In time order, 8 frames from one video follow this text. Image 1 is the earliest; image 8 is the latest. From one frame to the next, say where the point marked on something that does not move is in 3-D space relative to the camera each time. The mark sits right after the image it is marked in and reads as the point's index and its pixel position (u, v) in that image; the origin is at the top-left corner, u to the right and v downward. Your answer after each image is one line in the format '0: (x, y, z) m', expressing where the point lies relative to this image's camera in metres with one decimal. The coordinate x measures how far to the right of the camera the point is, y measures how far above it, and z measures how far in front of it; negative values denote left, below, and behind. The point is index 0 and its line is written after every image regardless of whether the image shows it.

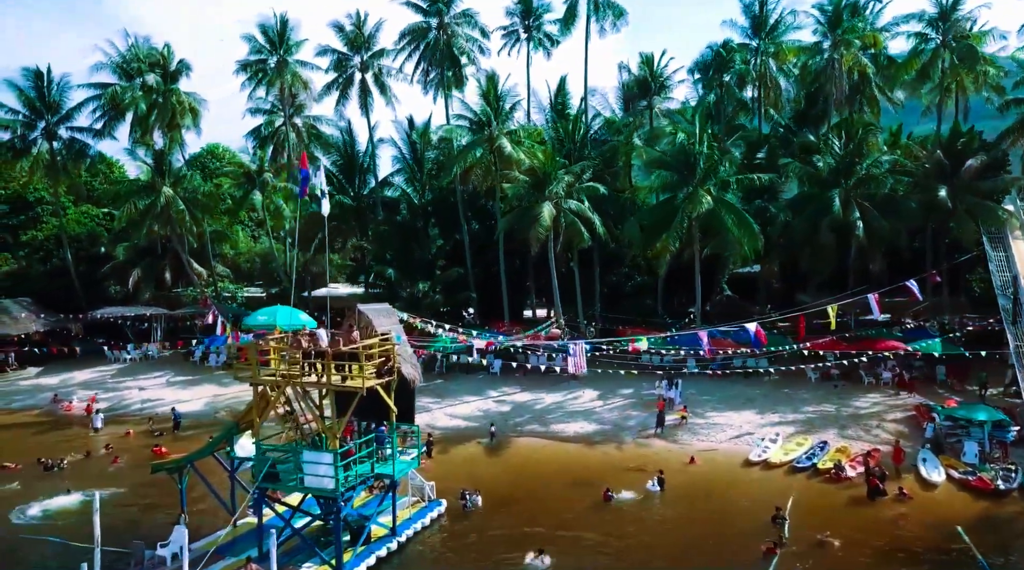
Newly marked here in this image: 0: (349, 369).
0: (-3.6, -2.0, +19.4) m
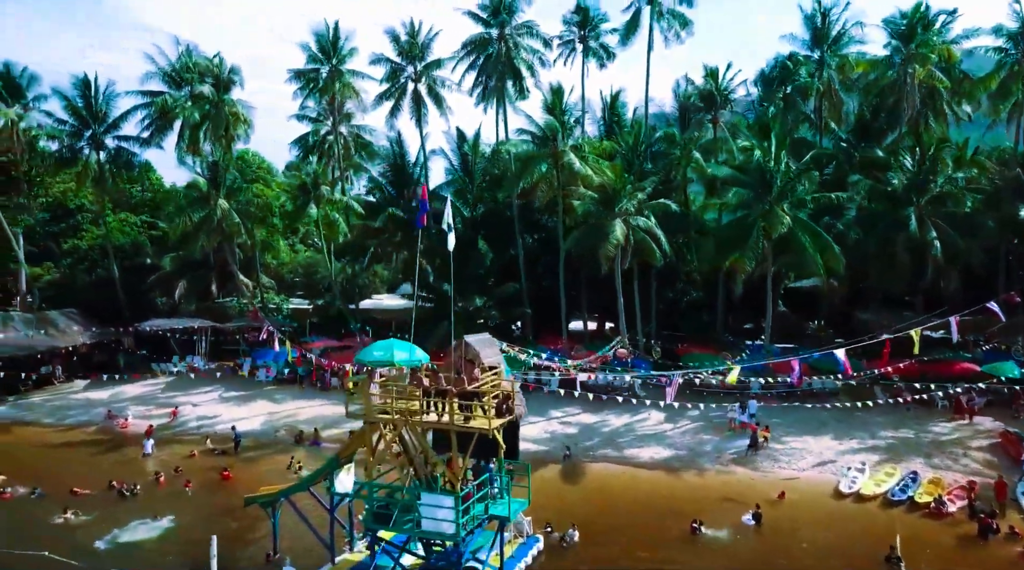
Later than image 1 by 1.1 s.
0: (-0.8, -2.8, +18.6) m
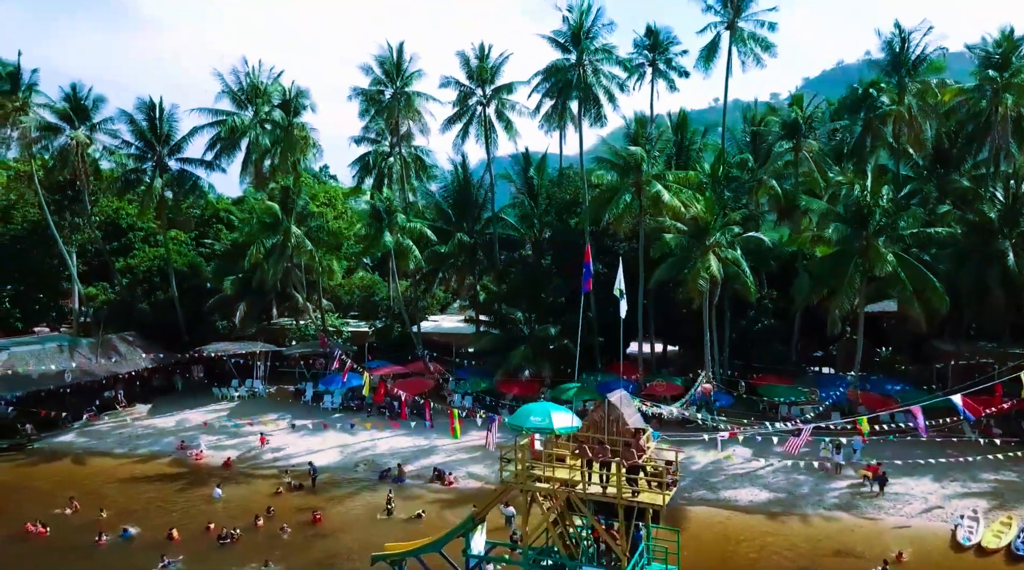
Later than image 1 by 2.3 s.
0: (+2.7, -4.2, +17.8) m
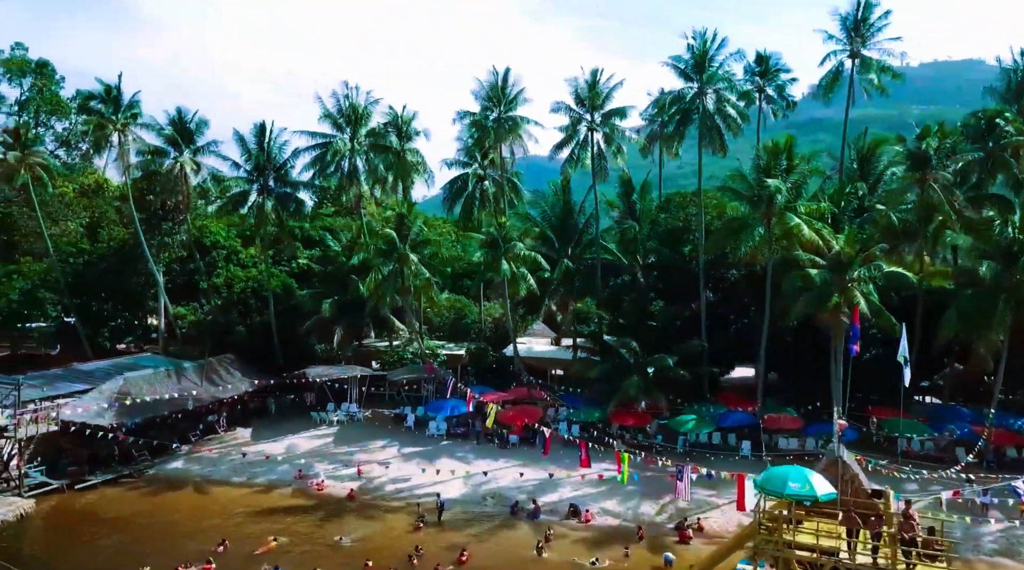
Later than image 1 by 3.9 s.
0: (+8.1, -5.5, +17.3) m
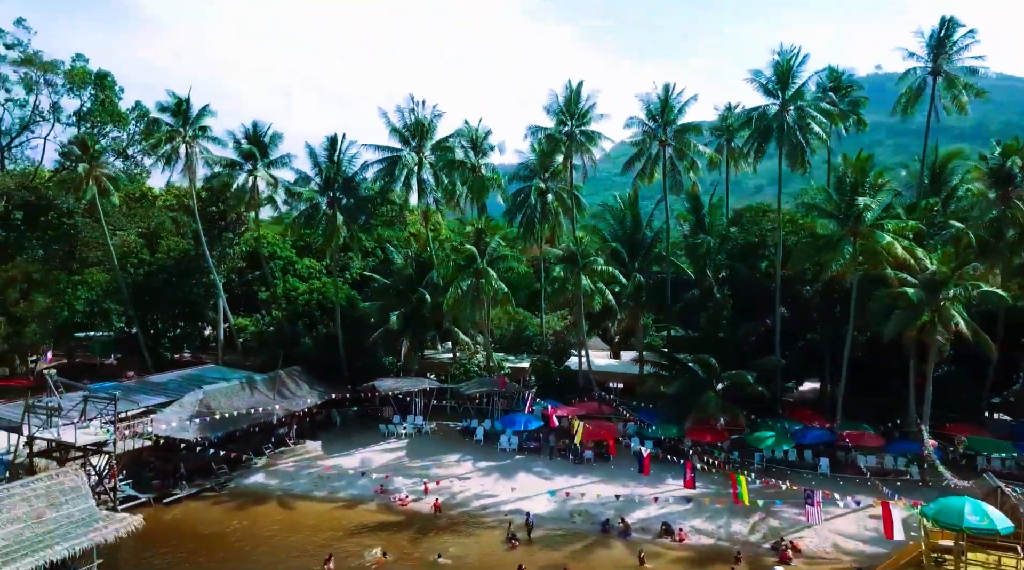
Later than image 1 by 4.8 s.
0: (+11.8, -6.2, +17.2) m
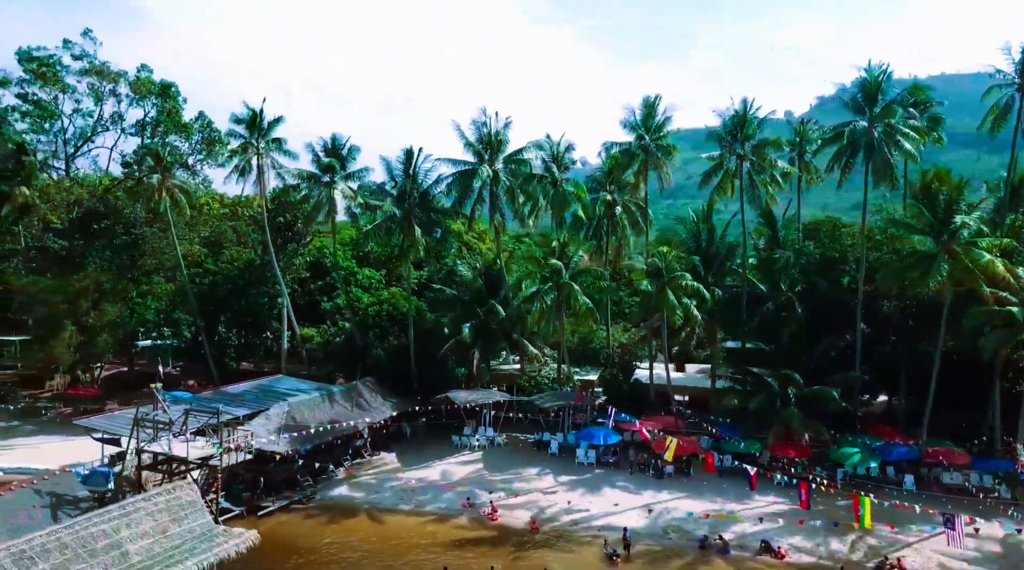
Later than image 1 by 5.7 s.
0: (+15.8, -6.8, +17.1) m
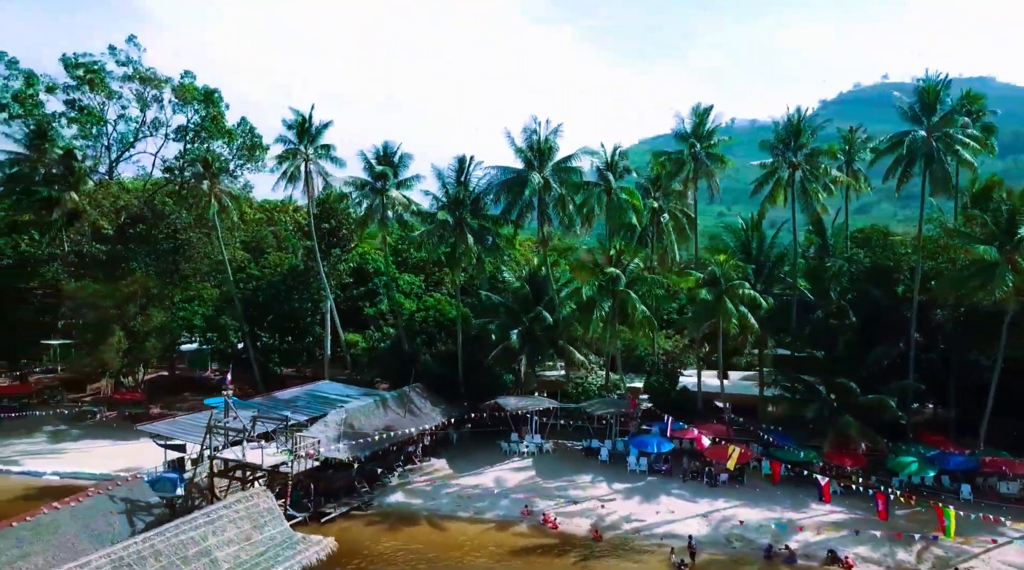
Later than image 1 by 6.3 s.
0: (+18.4, -7.2, +17.1) m
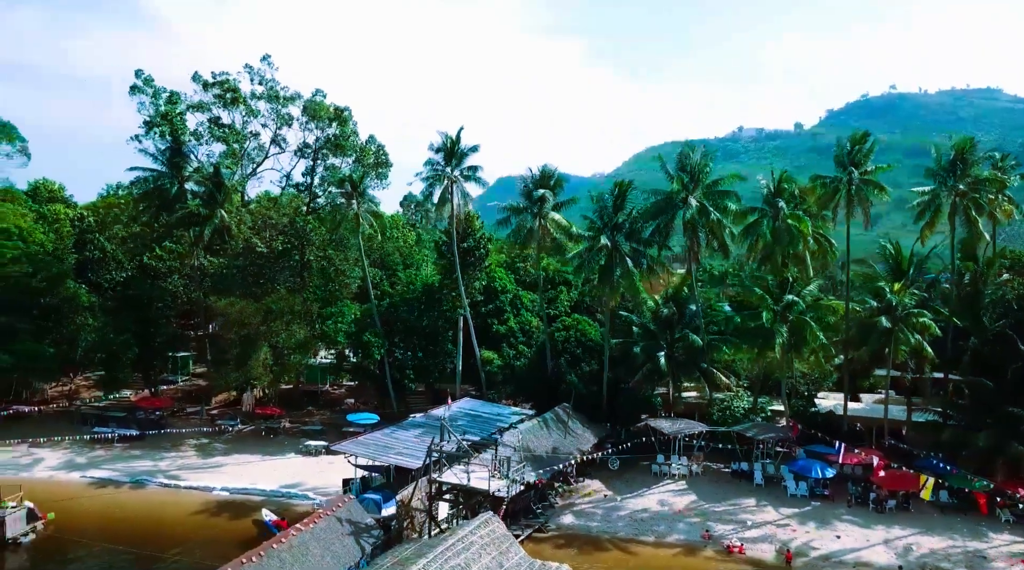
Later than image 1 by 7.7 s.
0: (+26.7, -8.4, +17.0) m
